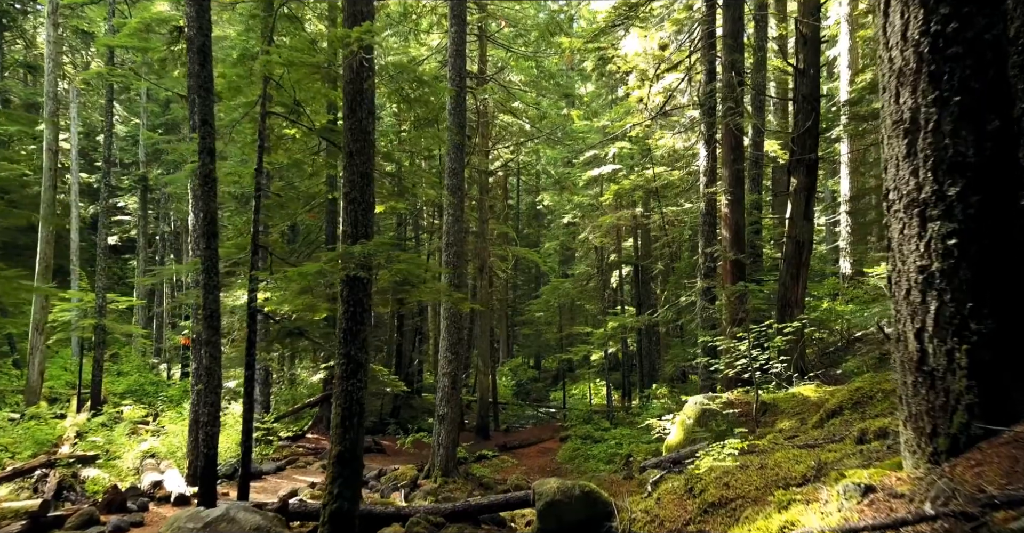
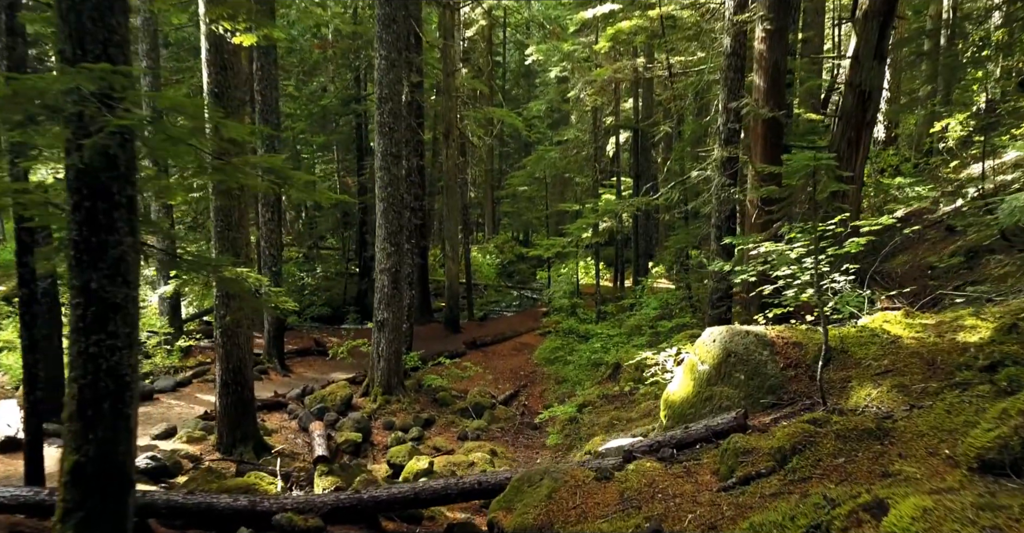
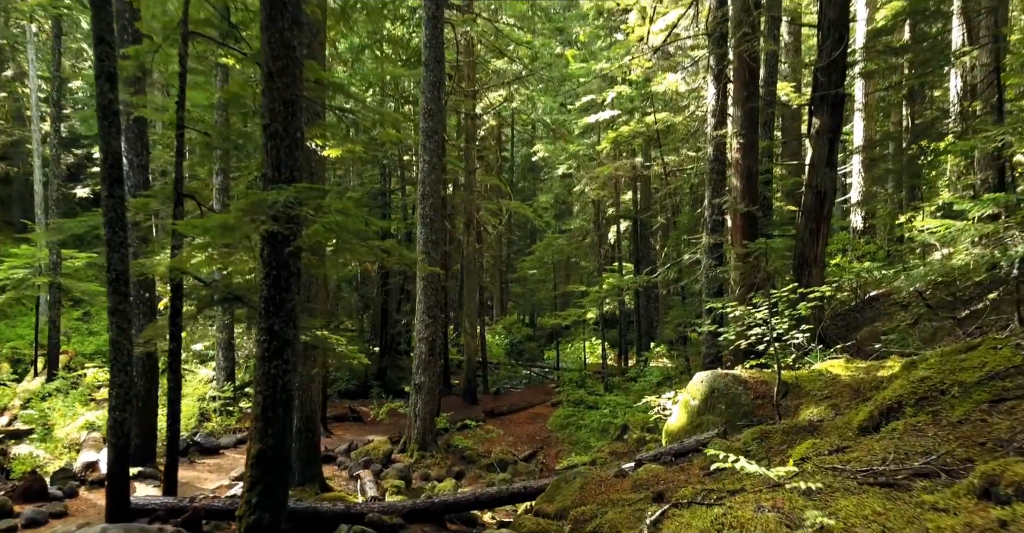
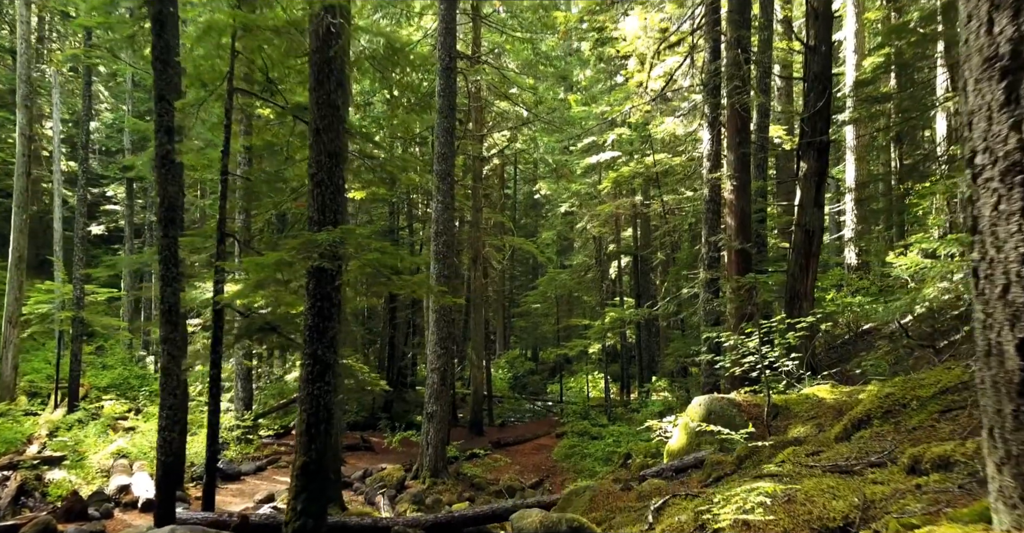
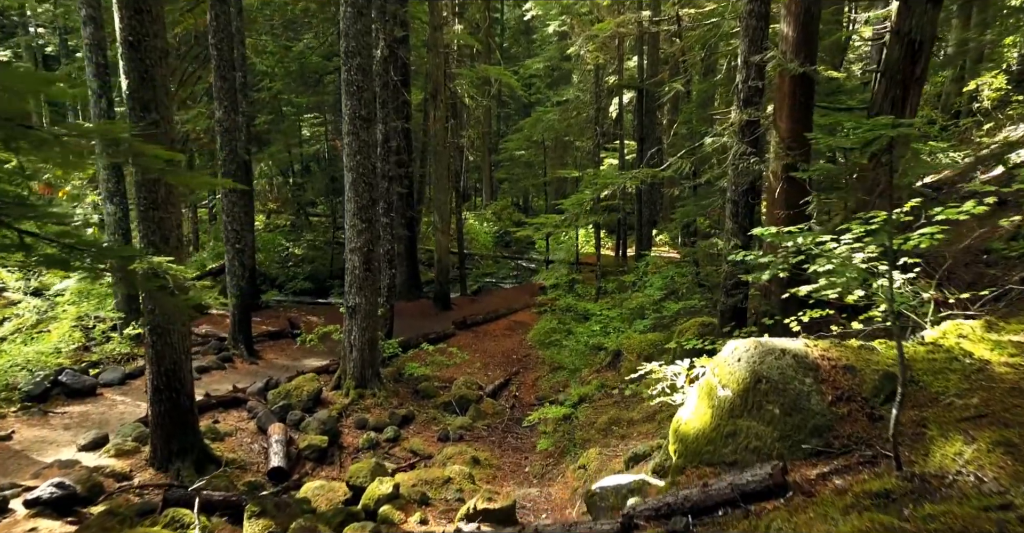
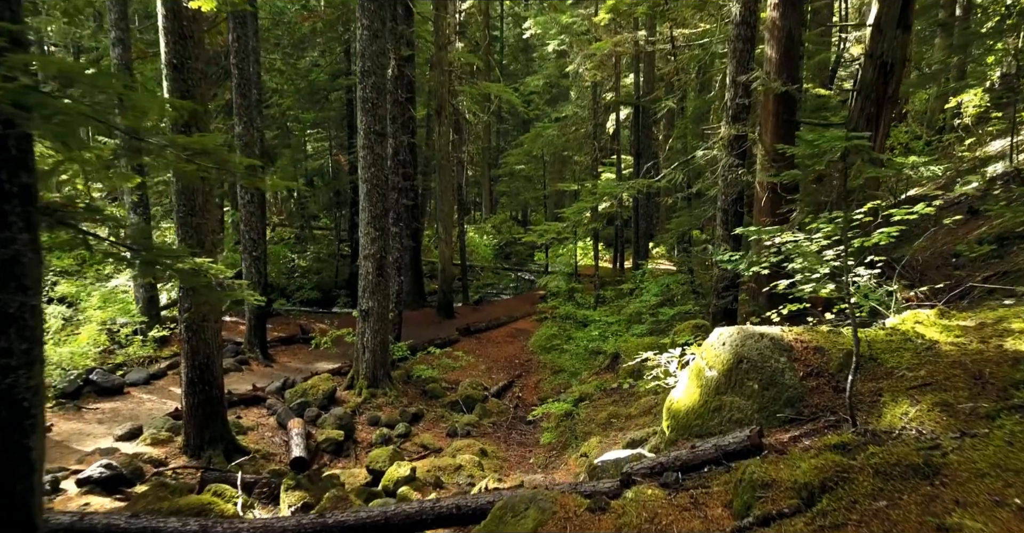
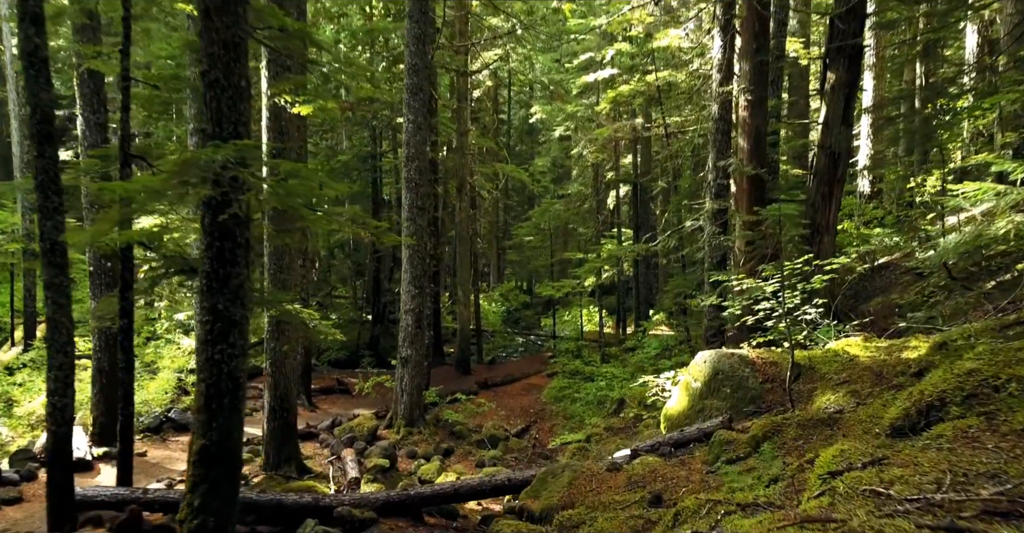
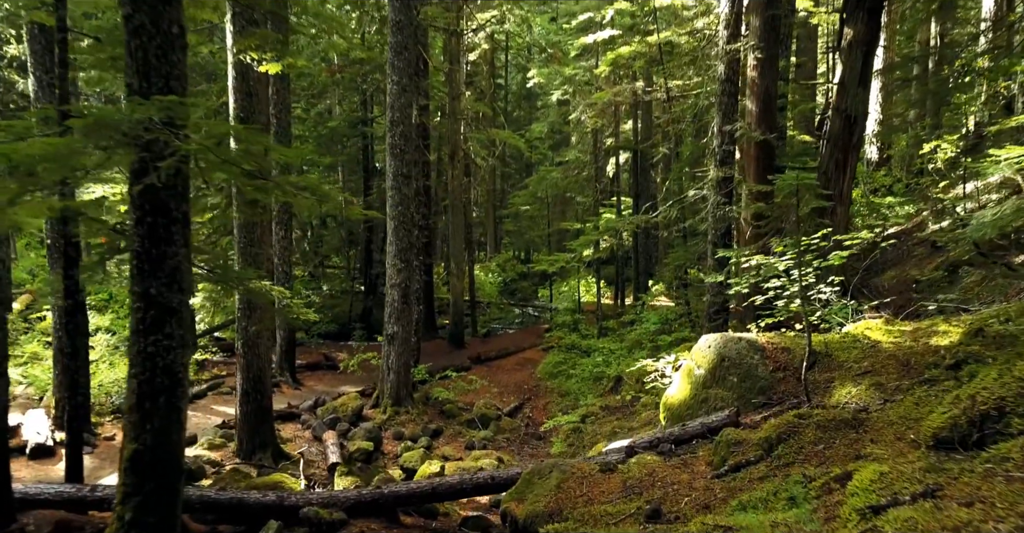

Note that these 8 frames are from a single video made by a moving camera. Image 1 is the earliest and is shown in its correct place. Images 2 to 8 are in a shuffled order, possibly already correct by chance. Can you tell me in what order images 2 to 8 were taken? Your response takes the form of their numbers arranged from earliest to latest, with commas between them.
4, 3, 7, 8, 2, 6, 5
